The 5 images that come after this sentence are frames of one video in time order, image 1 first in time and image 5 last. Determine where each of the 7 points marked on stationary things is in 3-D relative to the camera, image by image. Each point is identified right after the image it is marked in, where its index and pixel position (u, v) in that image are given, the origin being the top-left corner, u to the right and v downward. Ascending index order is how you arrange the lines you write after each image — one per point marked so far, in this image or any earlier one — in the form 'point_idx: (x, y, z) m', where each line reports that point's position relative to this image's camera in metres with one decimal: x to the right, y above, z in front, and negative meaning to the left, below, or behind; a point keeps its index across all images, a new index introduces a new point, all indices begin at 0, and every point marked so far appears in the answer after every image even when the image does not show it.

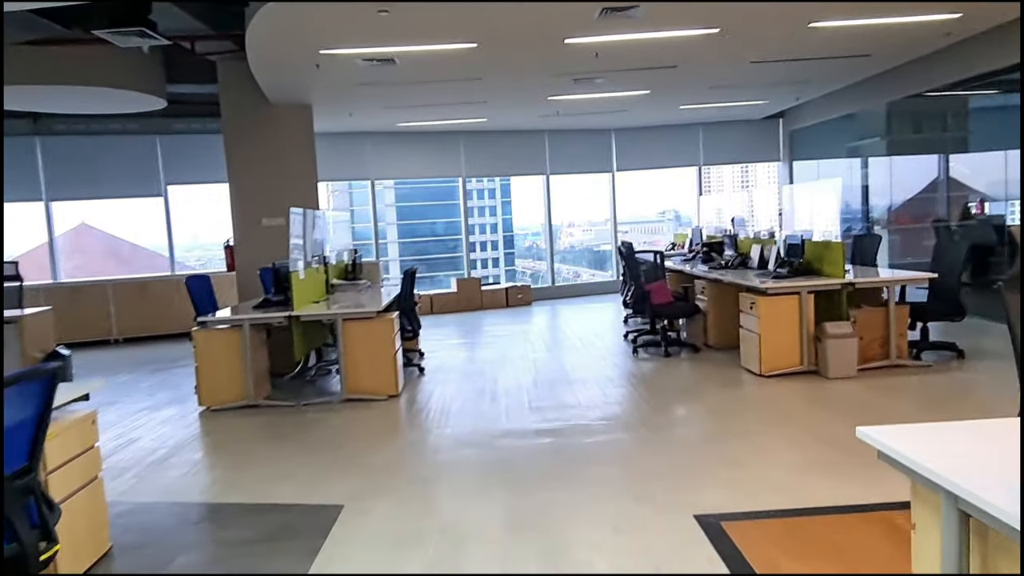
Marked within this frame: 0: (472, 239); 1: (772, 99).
0: (-0.6, +0.7, +10.7) m
1: (+3.1, +2.3, +8.8) m
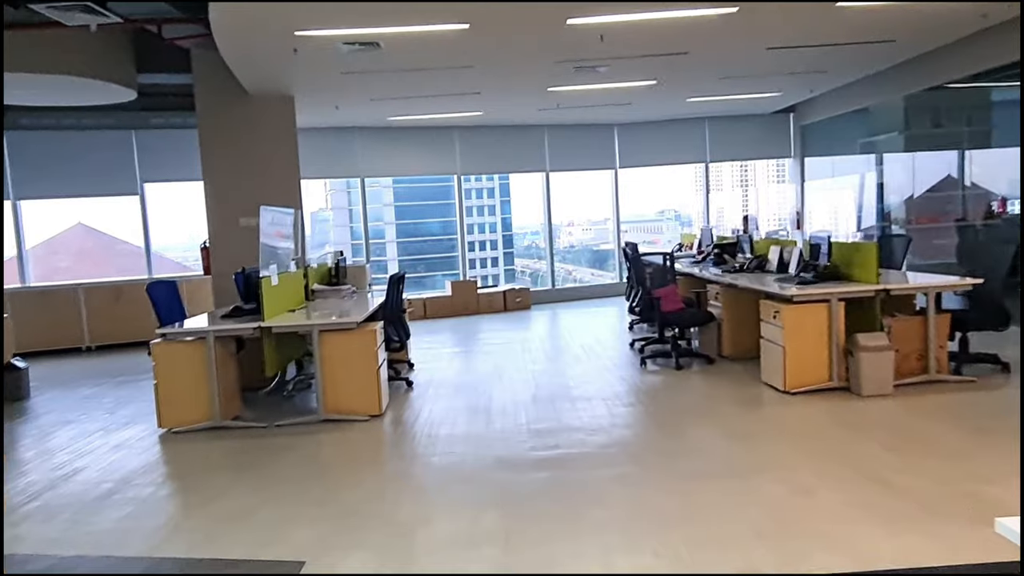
0: (-0.6, +0.7, +10.2) m
1: (+3.1, +2.2, +8.3) m
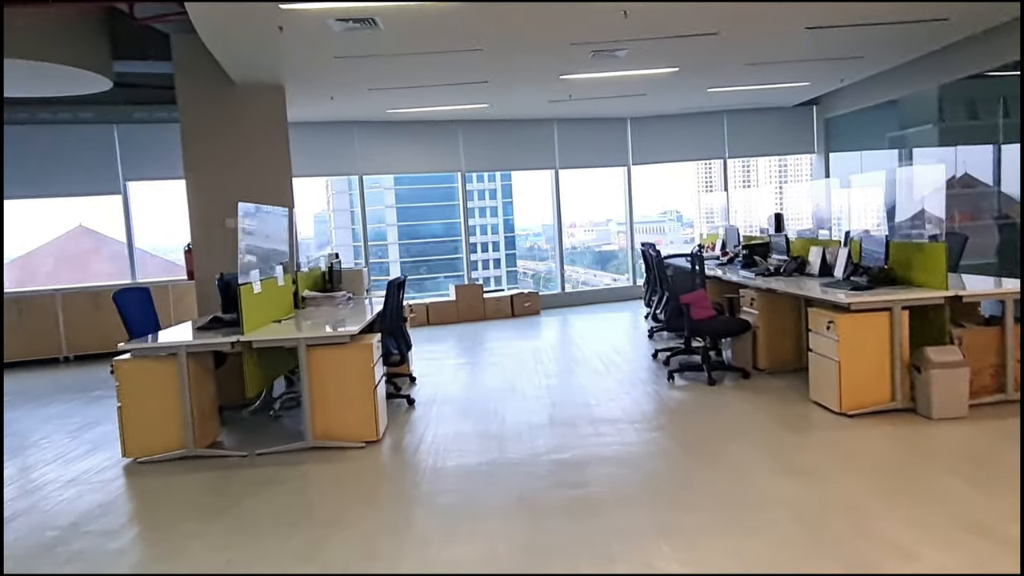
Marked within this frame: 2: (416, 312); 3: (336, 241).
0: (-0.5, +0.6, +9.7) m
1: (+3.2, +2.2, +7.8) m
2: (-1.1, -0.3, +8.7) m
3: (-2.1, +0.6, +9.1) m
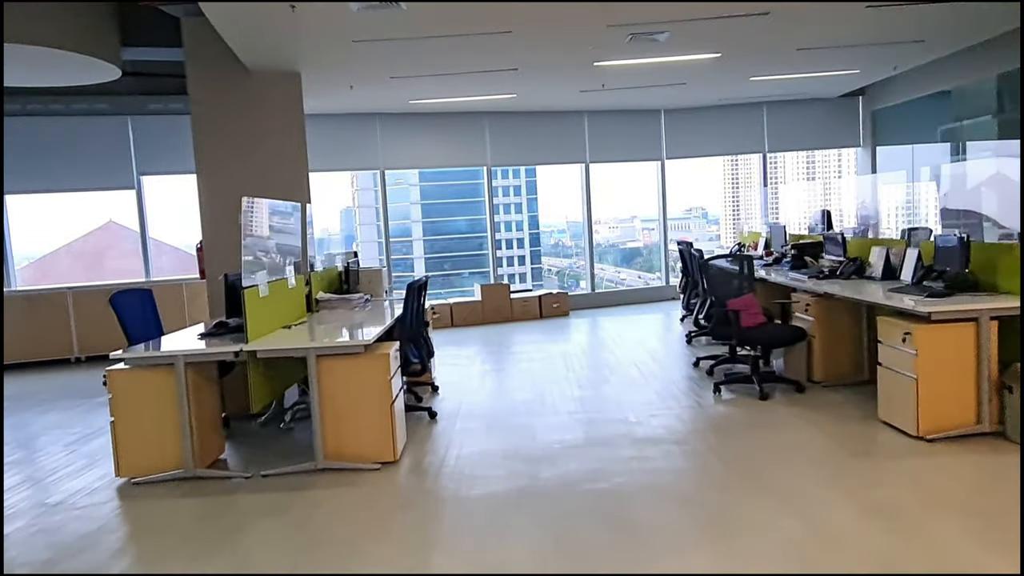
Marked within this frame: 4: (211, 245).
0: (-0.2, +0.7, +9.3) m
1: (+3.5, +2.2, +7.2) m
2: (-0.8, -0.3, +8.3) m
3: (-1.8, +0.6, +8.8) m
4: (-2.3, +0.3, +5.6) m
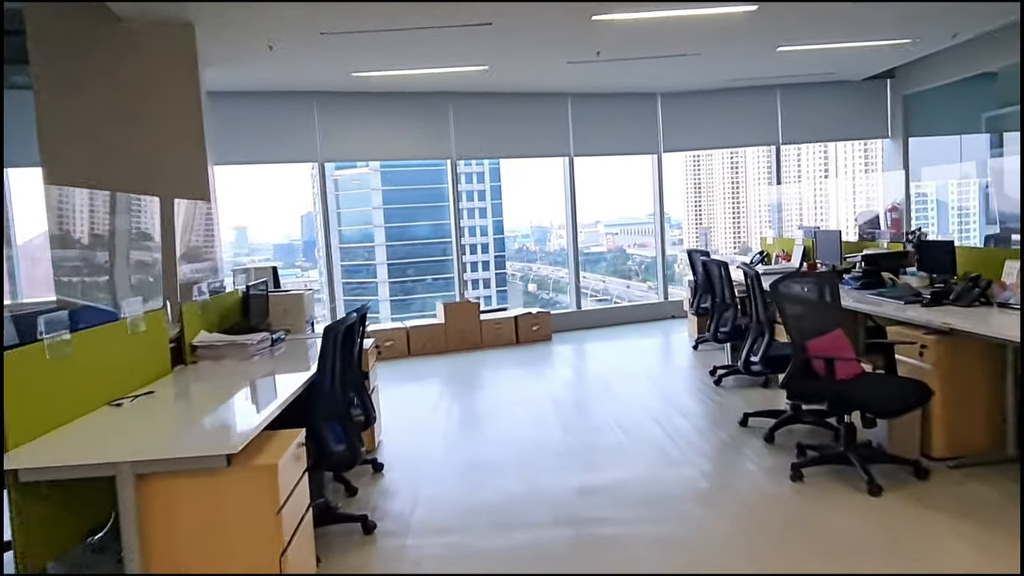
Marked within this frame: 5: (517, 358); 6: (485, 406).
0: (-0.5, +0.5, +7.7) m
1: (+3.2, +2.0, +5.9) m
2: (-1.1, -0.5, +6.8) m
3: (-2.1, +0.4, +7.2) m
4: (-2.4, +0.2, +4.0) m
5: (0.0, -0.6, +6.5) m
6: (-0.2, -0.8, +4.8) m
